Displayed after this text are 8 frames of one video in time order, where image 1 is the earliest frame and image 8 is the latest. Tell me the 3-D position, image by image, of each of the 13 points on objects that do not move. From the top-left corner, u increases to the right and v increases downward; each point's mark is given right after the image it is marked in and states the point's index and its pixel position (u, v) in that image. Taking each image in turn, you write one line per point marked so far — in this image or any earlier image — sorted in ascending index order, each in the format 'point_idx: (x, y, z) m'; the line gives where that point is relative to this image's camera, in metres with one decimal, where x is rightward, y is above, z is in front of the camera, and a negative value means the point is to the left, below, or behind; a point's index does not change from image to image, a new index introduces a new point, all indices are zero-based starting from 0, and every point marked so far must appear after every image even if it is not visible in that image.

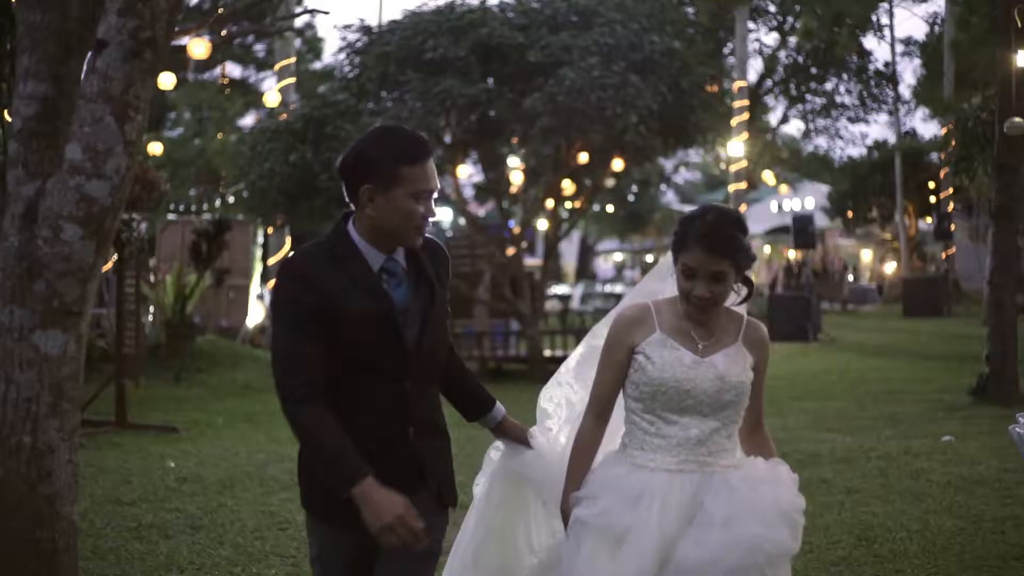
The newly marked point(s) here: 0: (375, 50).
0: (-1.9, +3.3, +18.1) m
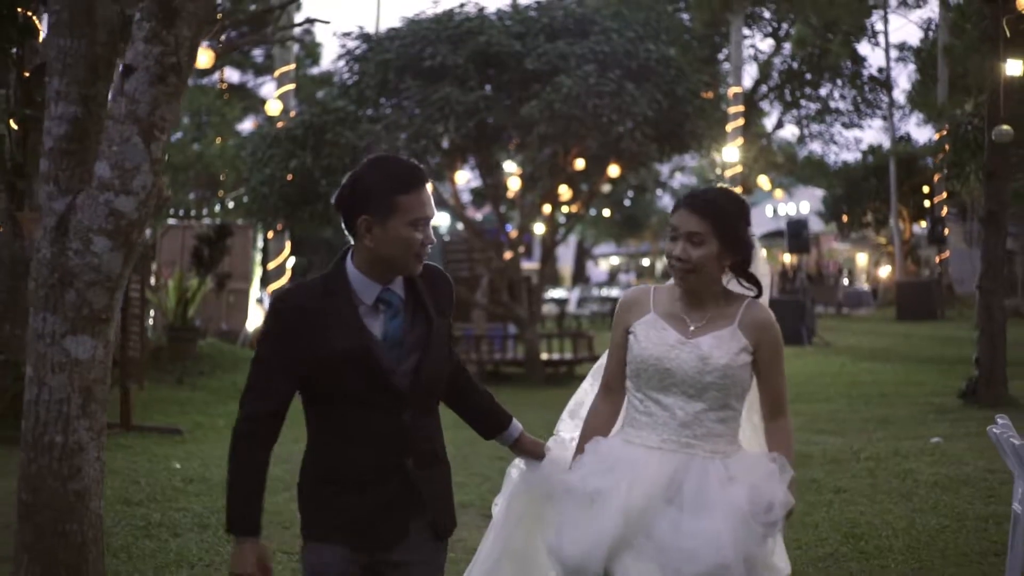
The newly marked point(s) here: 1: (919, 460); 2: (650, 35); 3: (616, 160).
0: (-2.0, +3.3, +18.3) m
1: (+3.3, -1.4, +10.5) m
2: (+2.0, +3.7, +18.7) m
3: (+1.5, +1.9, +18.6) m
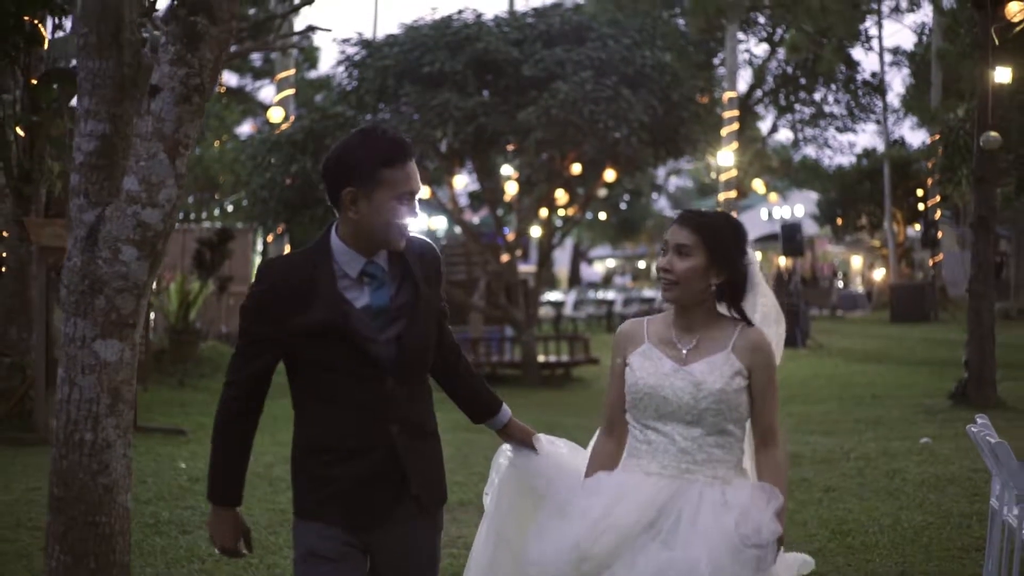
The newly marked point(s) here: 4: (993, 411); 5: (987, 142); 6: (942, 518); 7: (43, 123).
0: (-2.0, +3.2, +18.6) m
1: (+3.3, -1.4, +10.7) m
2: (+2.0, +3.6, +18.9) m
3: (+1.5, +1.8, +18.9) m
4: (+5.4, -1.4, +14.5) m
5: (+5.3, +1.6, +14.2) m
6: (+2.7, -1.4, +8.0) m
7: (-4.7, +1.7, +12.9) m
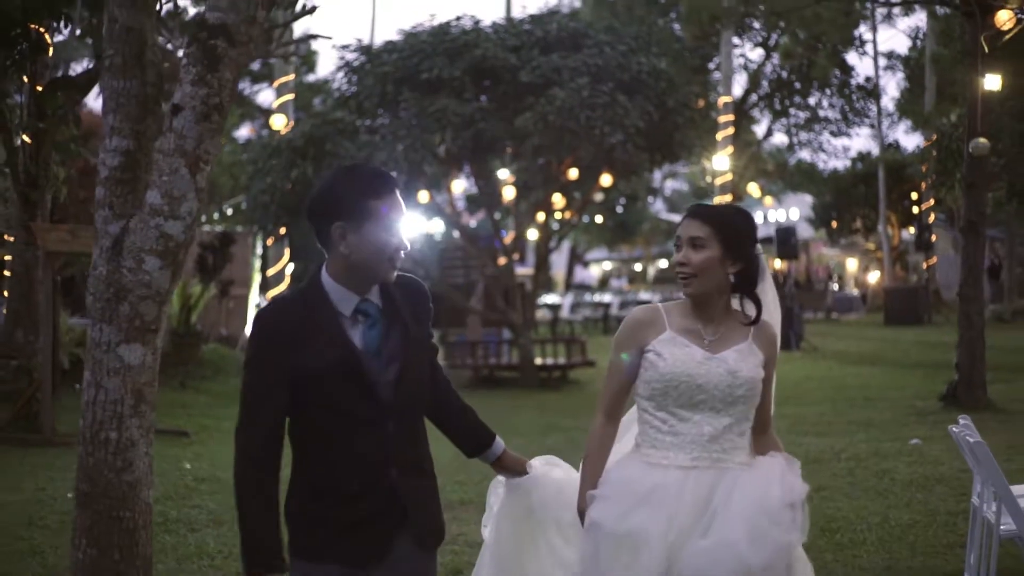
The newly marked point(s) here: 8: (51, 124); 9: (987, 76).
0: (-2.0, +3.2, +18.8) m
1: (+3.3, -1.5, +11.0) m
2: (+1.9, +3.6, +19.2) m
3: (+1.4, +1.8, +19.1) m
4: (+5.4, -1.4, +14.8) m
5: (+5.2, +1.6, +14.4) m
6: (+2.7, -1.5, +8.3) m
7: (-4.7, +1.6, +13.2) m
8: (-4.7, +1.7, +13.1) m
9: (+5.5, +2.5, +15.0) m
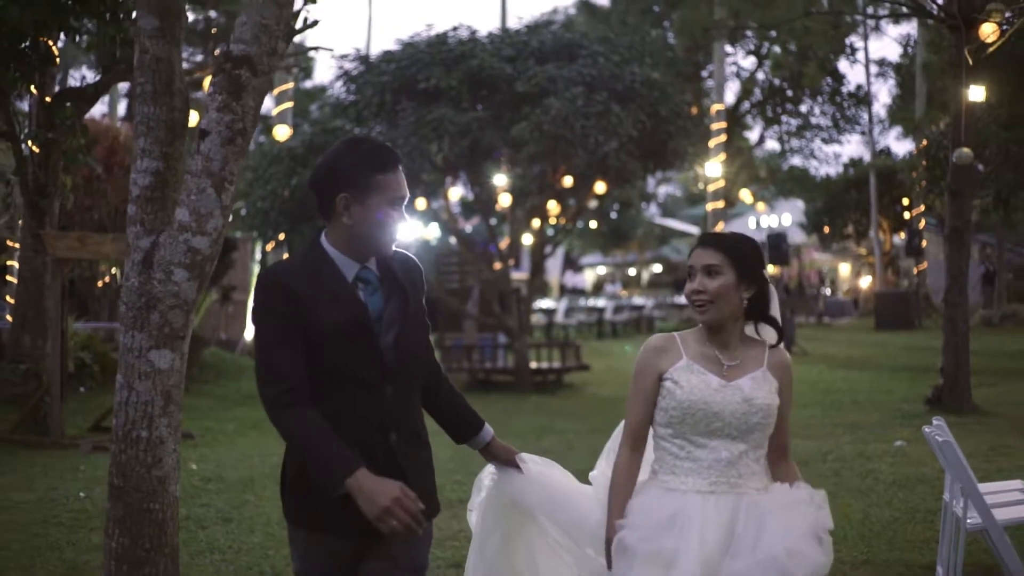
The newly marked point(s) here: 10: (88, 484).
0: (-2.1, +3.1, +19.2) m
1: (+3.3, -1.5, +11.4) m
2: (+1.9, +3.5, +19.5) m
3: (+1.4, +1.7, +19.5) m
4: (+5.4, -1.5, +15.2) m
5: (+5.2, +1.5, +14.8) m
6: (+2.7, -1.5, +8.6) m
7: (-4.8, +1.6, +13.5) m
8: (-4.7, +1.6, +13.5) m
9: (+5.5, +2.4, +15.4) m
10: (-3.5, -1.6, +10.7) m
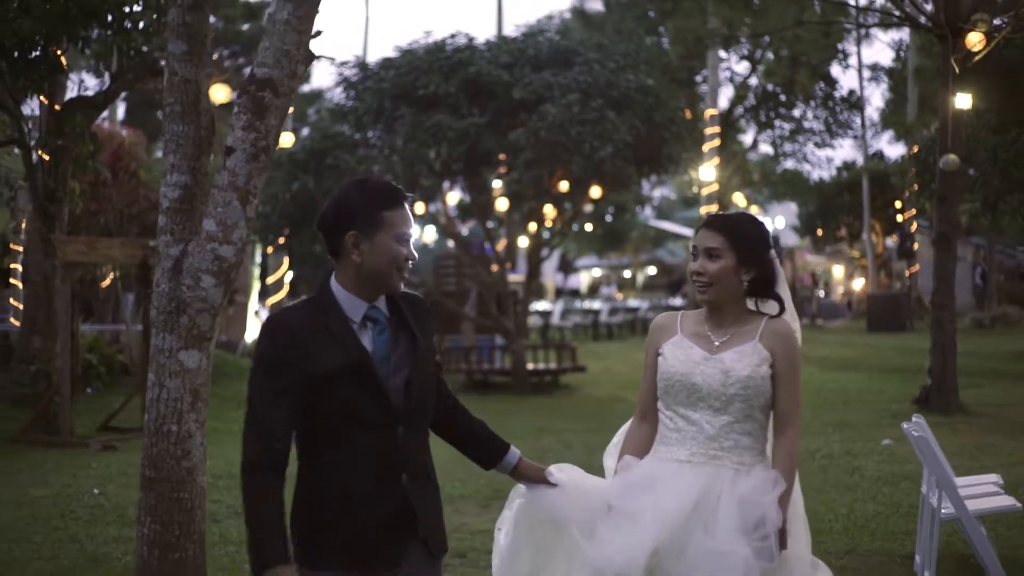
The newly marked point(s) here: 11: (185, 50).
0: (-2.1, +3.1, +19.5) m
1: (+3.3, -1.6, +11.7) m
2: (+1.8, +3.5, +19.9) m
3: (+1.3, +1.6, +19.9) m
4: (+5.3, -1.5, +15.5) m
5: (+5.2, +1.5, +15.2) m
6: (+2.7, -1.5, +9.0) m
7: (-4.8, +1.5, +13.8) m
8: (-4.8, +1.6, +13.8) m
9: (+5.5, +2.4, +15.8) m
10: (-3.5, -1.6, +11.0) m
11: (-1.4, +1.0, +5.5) m
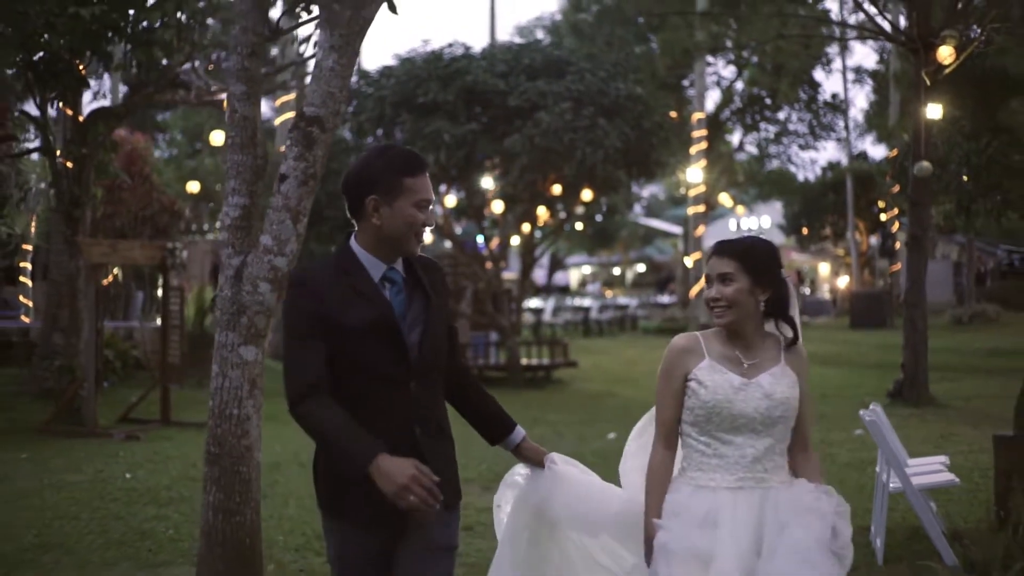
0: (-2.2, +3.1, +20.4) m
1: (+3.2, -1.6, +12.7) m
2: (+1.7, +3.5, +20.8) m
3: (+1.2, +1.7, +20.8) m
4: (+5.3, -1.5, +16.5) m
5: (+5.1, +1.5, +16.1) m
6: (+2.7, -1.6, +9.9) m
7: (-4.8, +1.5, +14.7) m
8: (-4.8, +1.6, +14.7) m
9: (+5.4, +2.4, +16.7) m
10: (-3.5, -1.7, +11.9) m
11: (-1.4, +1.0, +6.4) m
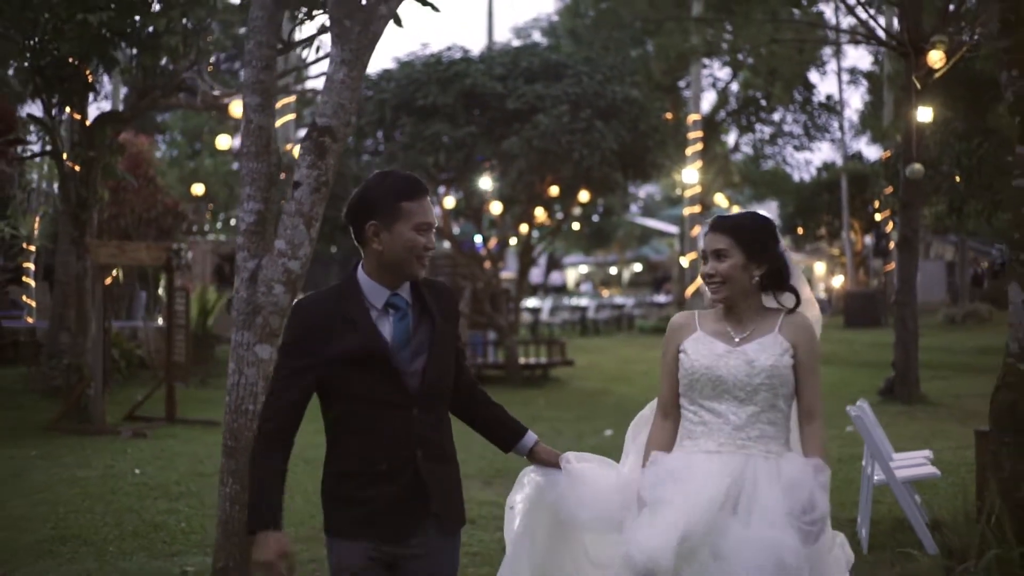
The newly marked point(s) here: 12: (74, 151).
0: (-2.2, +3.1, +20.7) m
1: (+3.2, -1.6, +13.0) m
2: (+1.7, +3.5, +21.1) m
3: (+1.2, +1.7, +21.1) m
4: (+5.3, -1.5, +16.8) m
5: (+5.1, +1.5, +16.5) m
6: (+2.7, -1.6, +10.2) m
7: (-4.9, +1.5, +15.0) m
8: (-4.8, +1.6, +15.0) m
9: (+5.4, +2.4, +17.0) m
10: (-3.5, -1.7, +12.2) m
11: (-1.4, +1.0, +6.7) m
12: (-5.1, +1.6, +14.8) m
